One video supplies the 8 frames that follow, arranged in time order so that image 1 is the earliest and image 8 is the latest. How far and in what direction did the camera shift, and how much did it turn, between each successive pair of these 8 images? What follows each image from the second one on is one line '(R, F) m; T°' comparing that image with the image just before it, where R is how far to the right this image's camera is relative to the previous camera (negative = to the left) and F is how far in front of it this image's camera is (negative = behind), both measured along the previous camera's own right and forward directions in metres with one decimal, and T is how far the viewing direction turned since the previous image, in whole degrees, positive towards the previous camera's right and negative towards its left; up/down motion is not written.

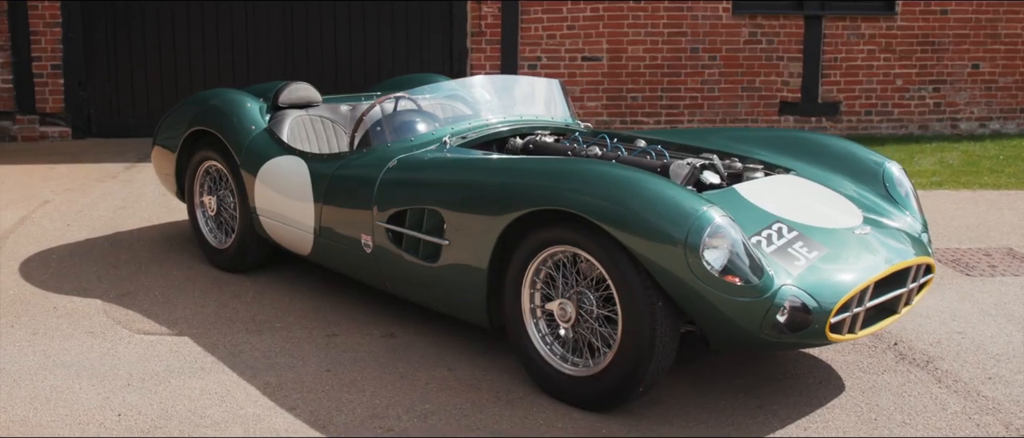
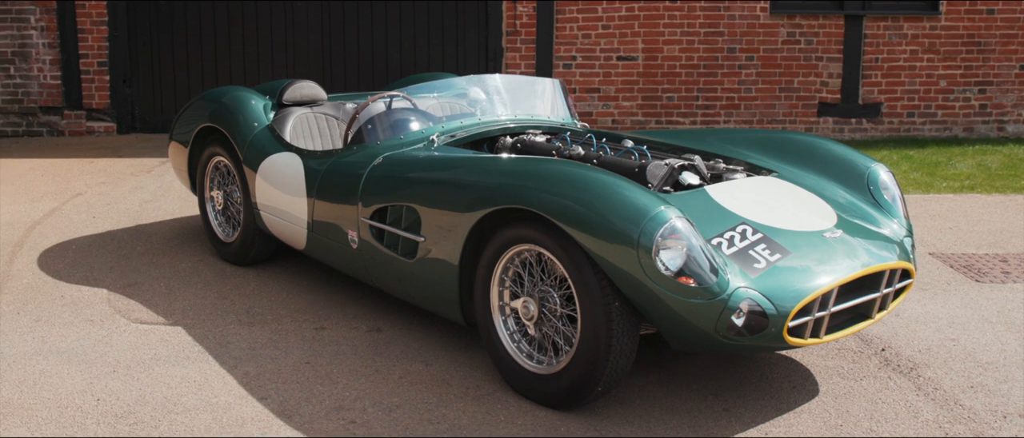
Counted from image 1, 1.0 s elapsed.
(+0.4, 0.0) m; -4°
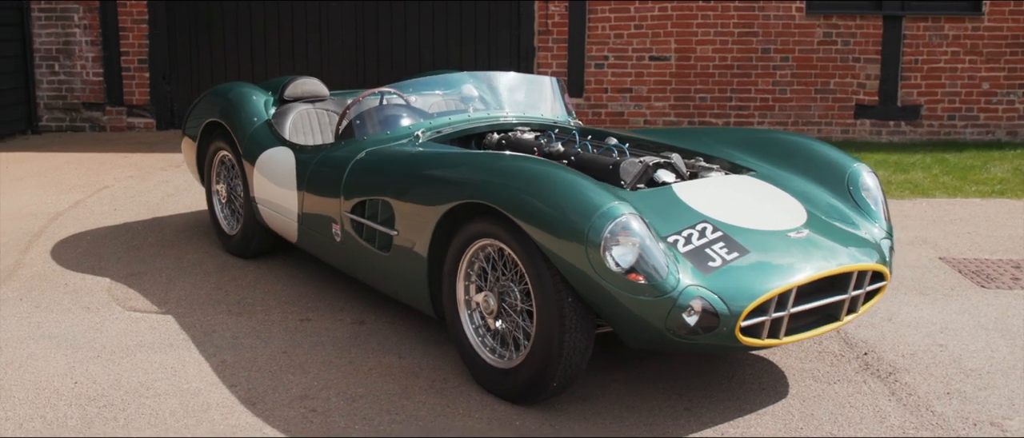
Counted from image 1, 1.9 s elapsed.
(+0.4, 0.0) m; -4°
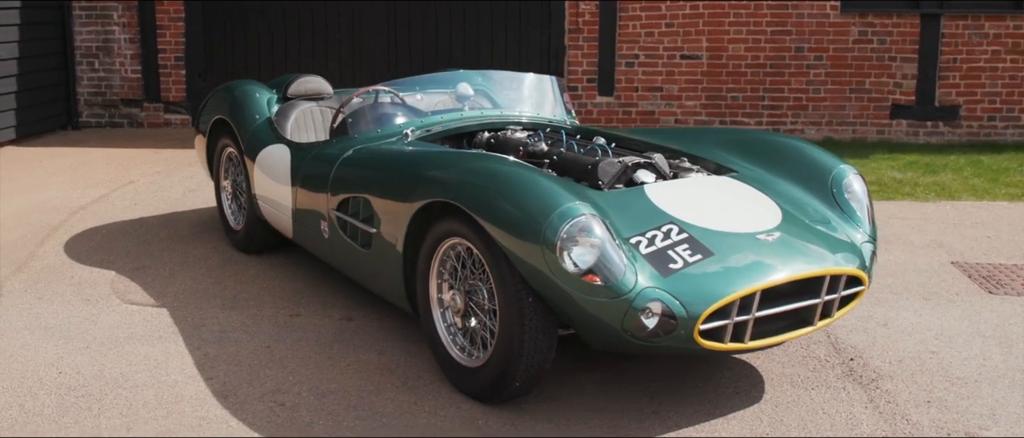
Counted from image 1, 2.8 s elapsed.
(+0.3, 0.0) m; -4°
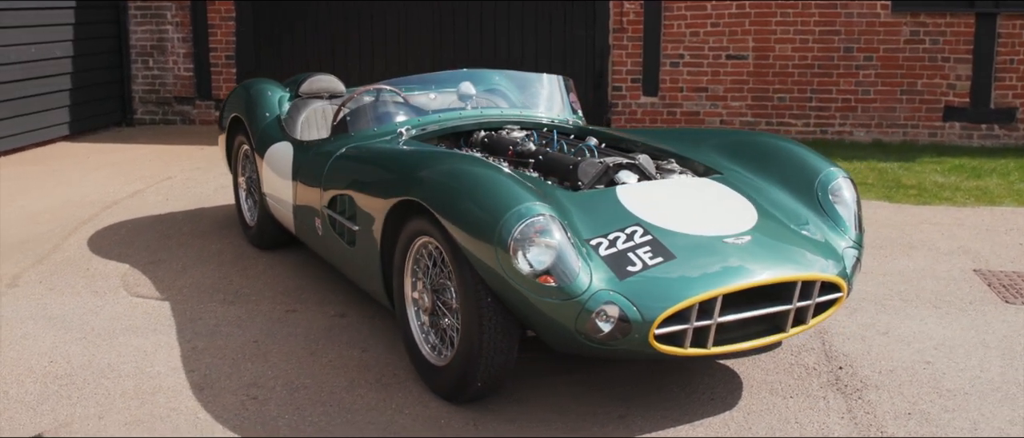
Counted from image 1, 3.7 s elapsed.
(+0.4, 0.0) m; -5°
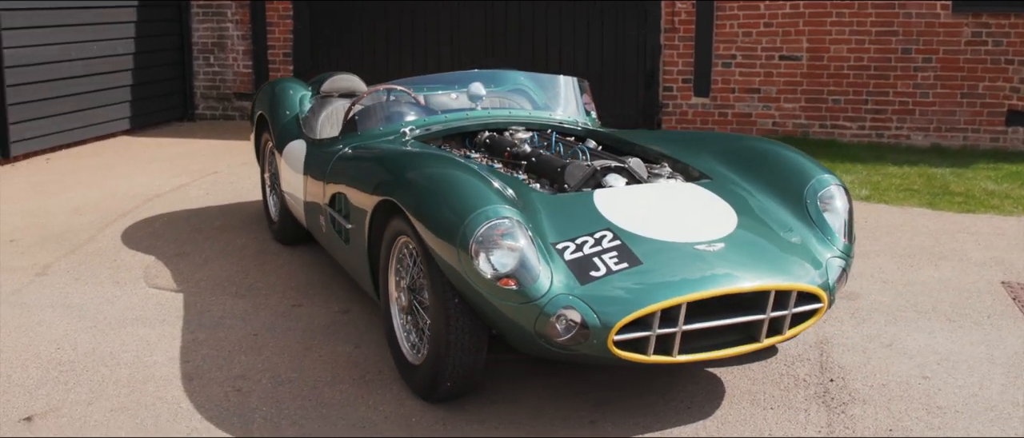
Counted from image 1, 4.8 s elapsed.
(+0.4, 0.0) m; -5°
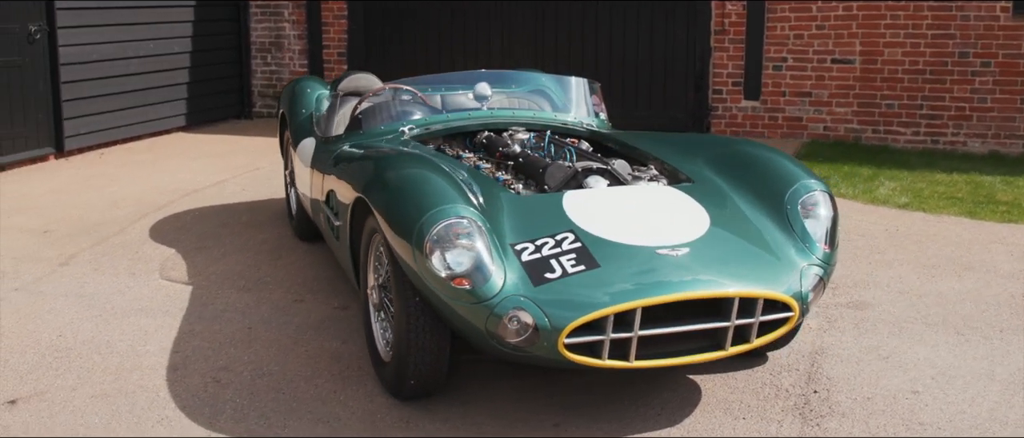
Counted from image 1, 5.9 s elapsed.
(+0.4, 0.0) m; -5°
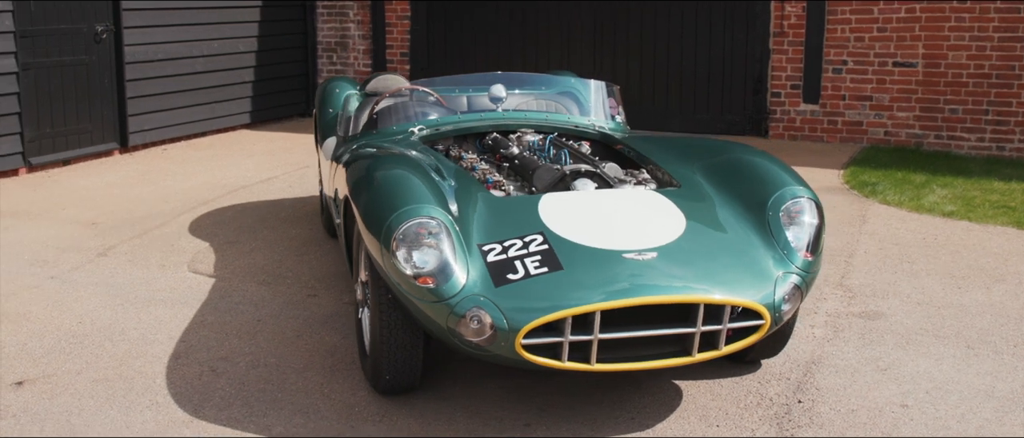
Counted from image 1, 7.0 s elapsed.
(+0.4, 0.0) m; -5°
